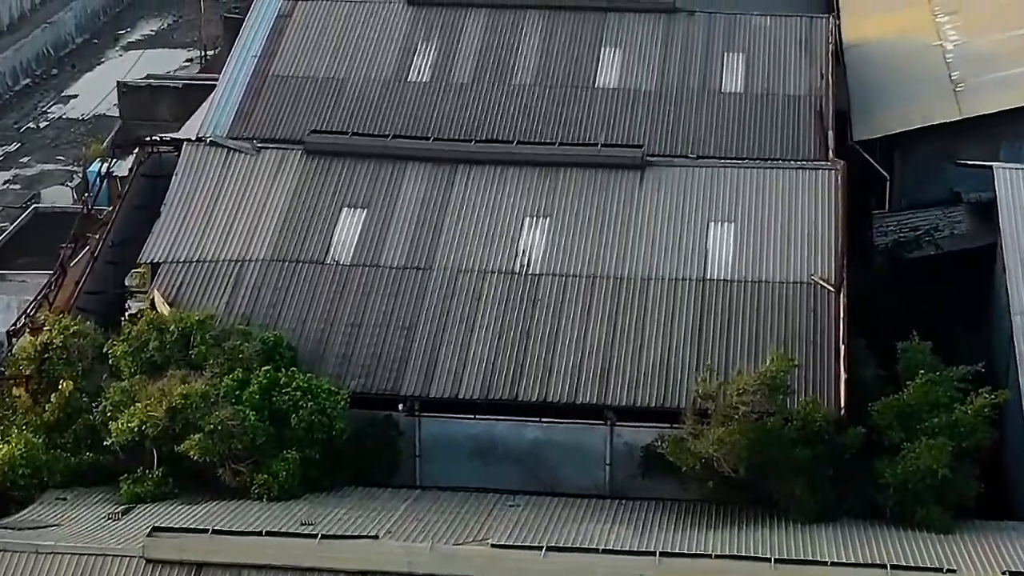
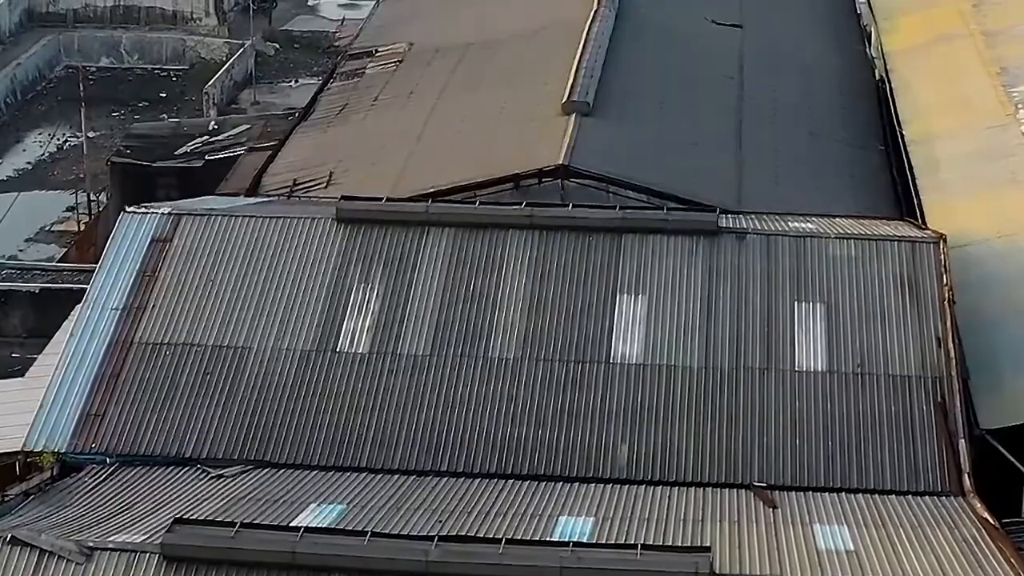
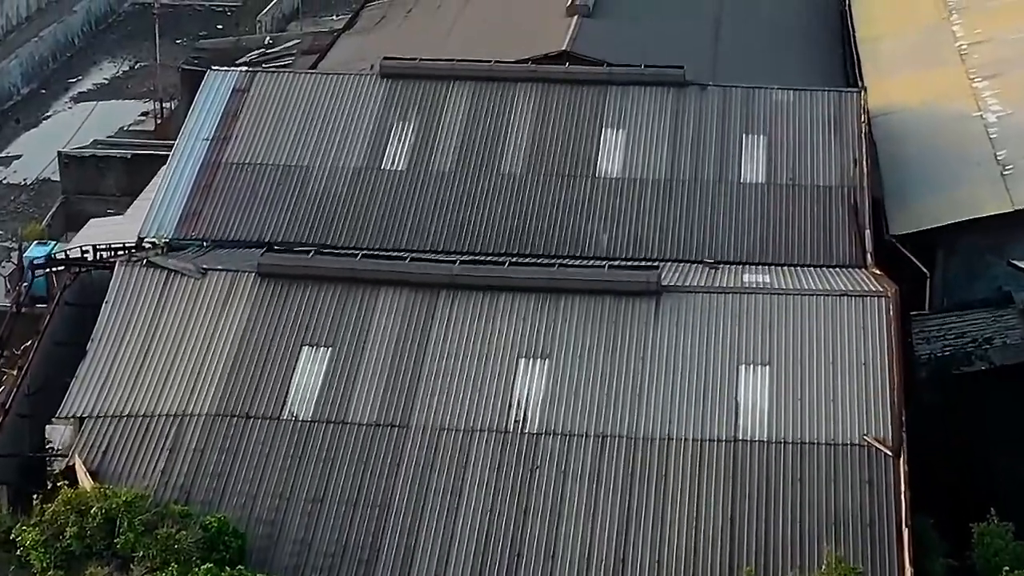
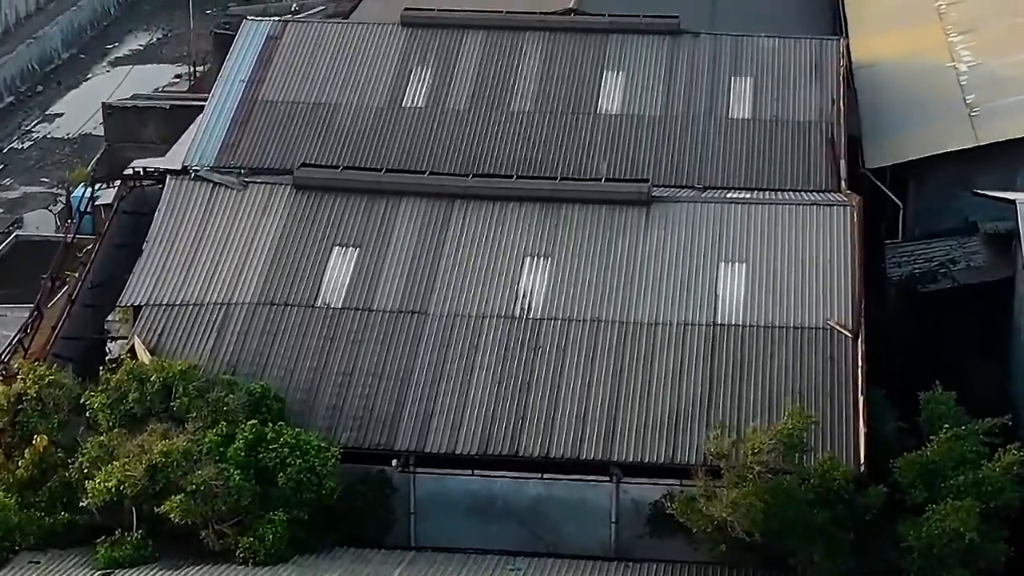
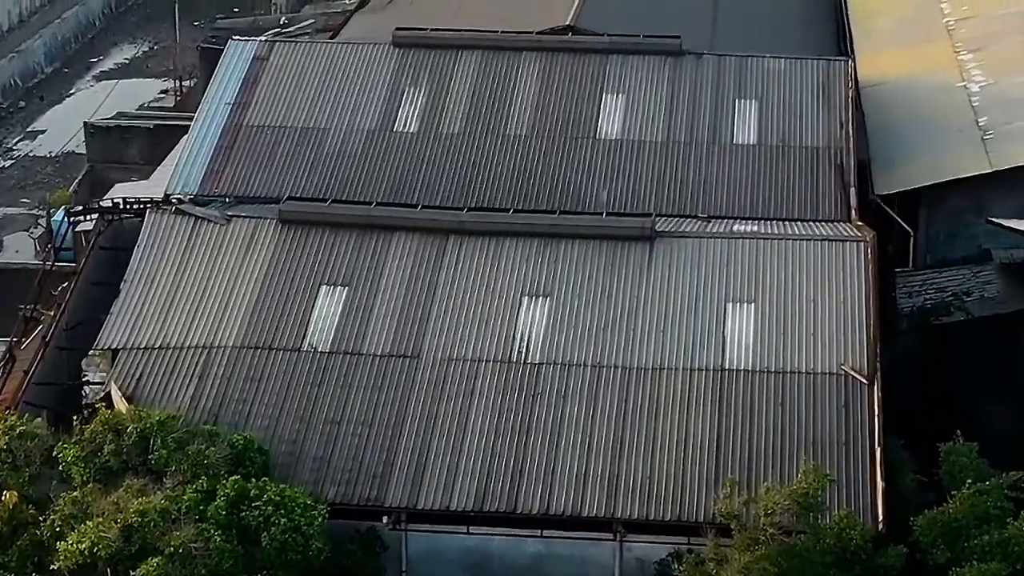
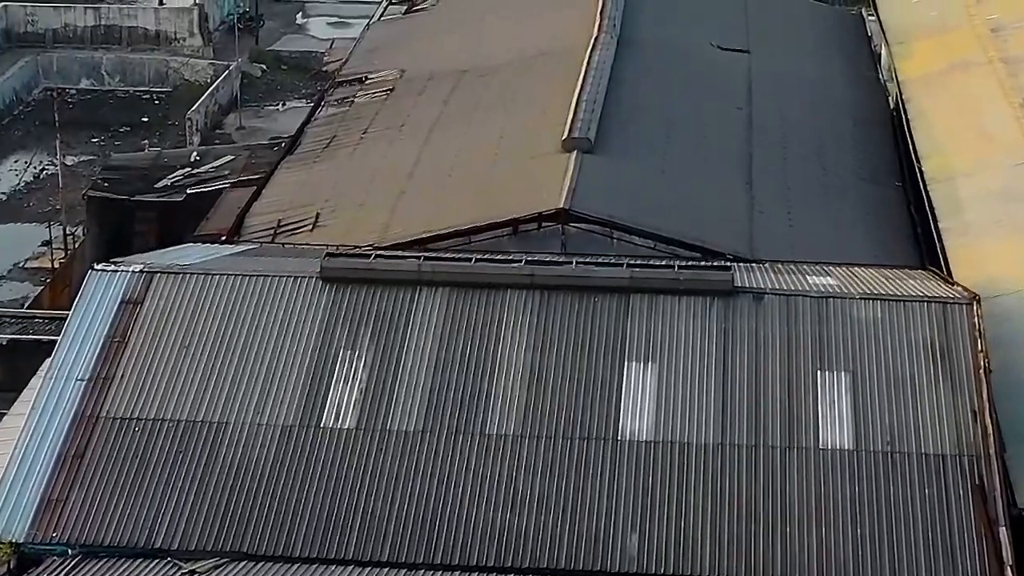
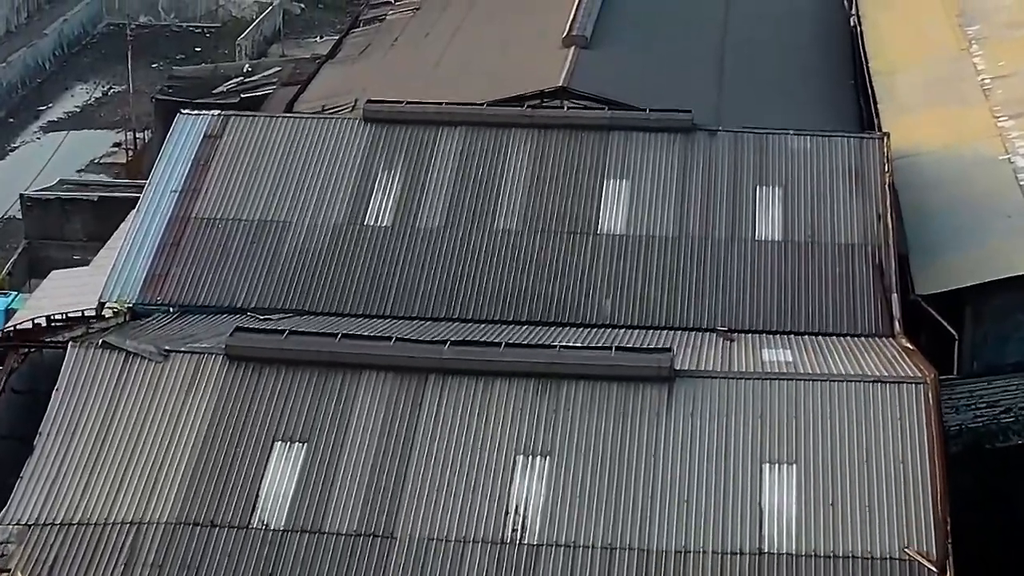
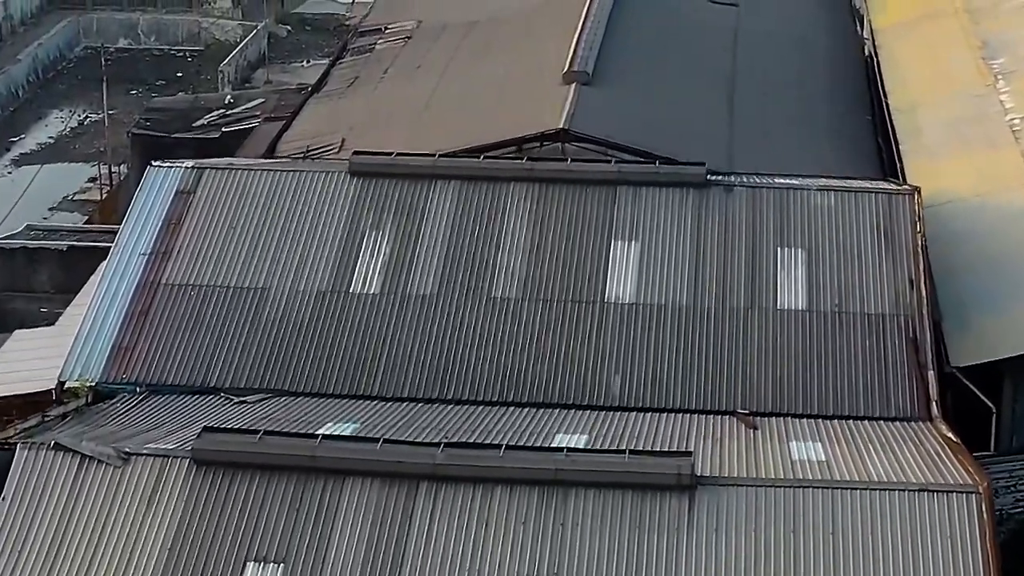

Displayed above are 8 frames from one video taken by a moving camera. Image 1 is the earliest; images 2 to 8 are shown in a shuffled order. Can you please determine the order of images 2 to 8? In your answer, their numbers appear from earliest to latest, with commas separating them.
4, 5, 3, 7, 8, 2, 6
